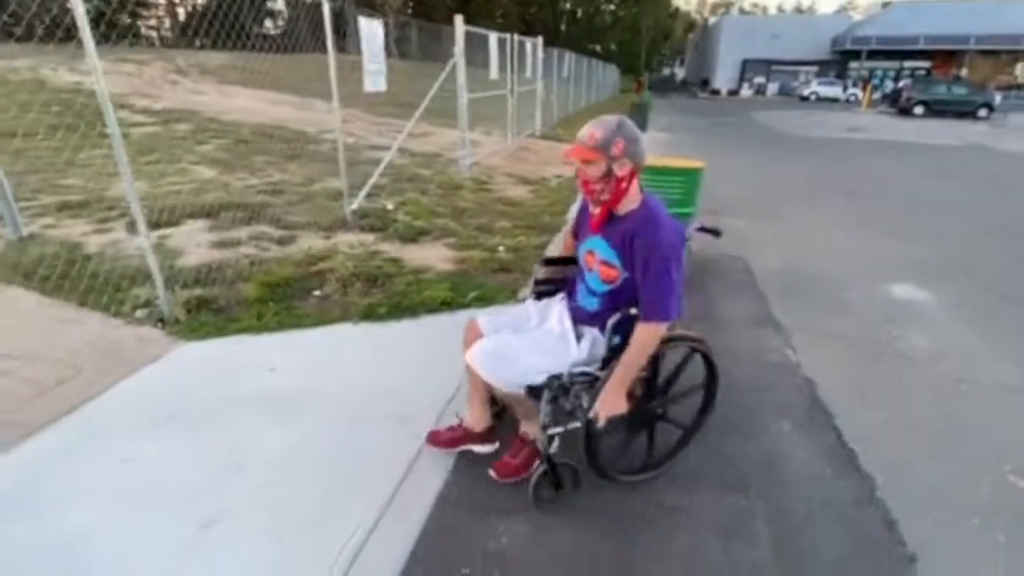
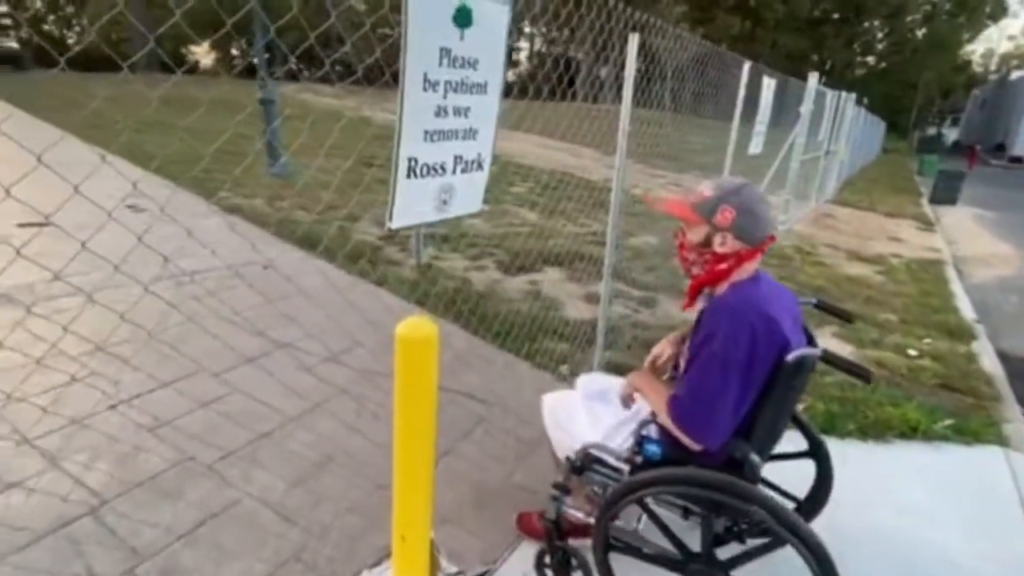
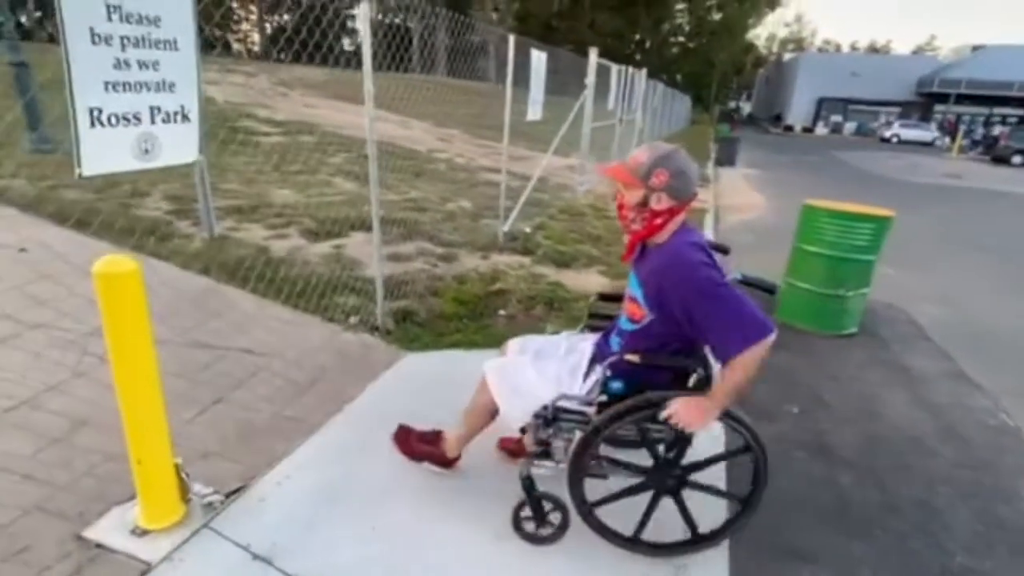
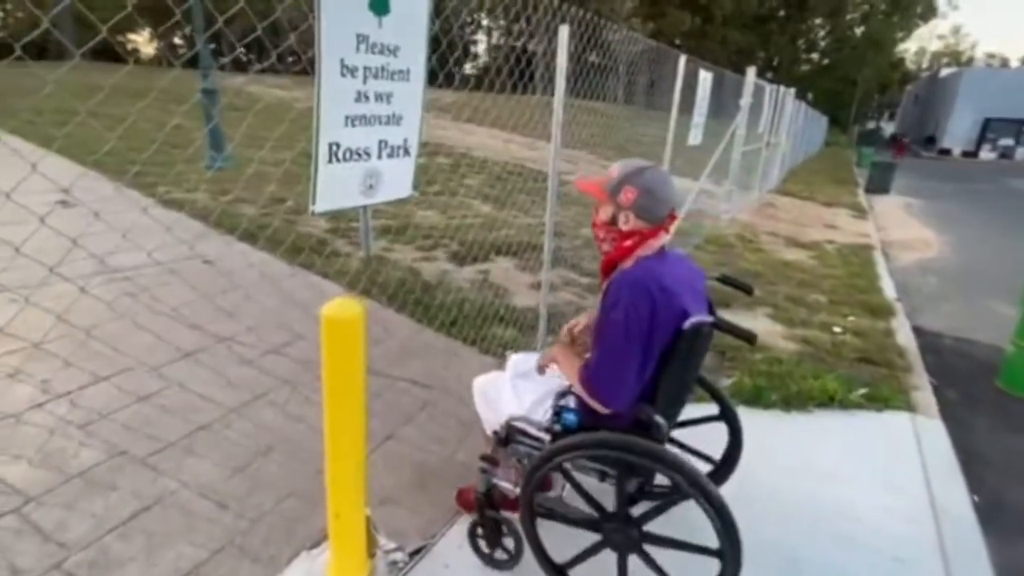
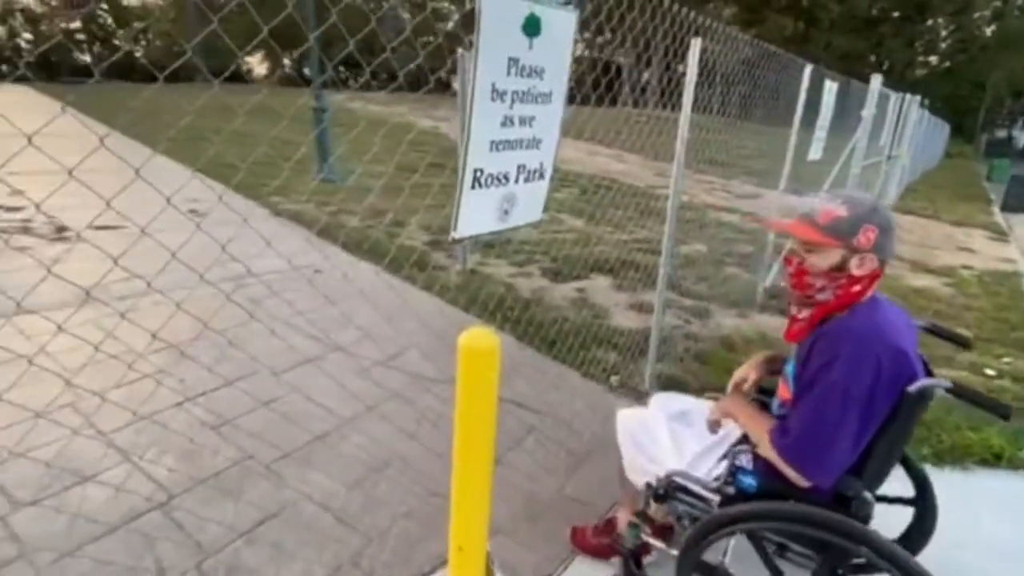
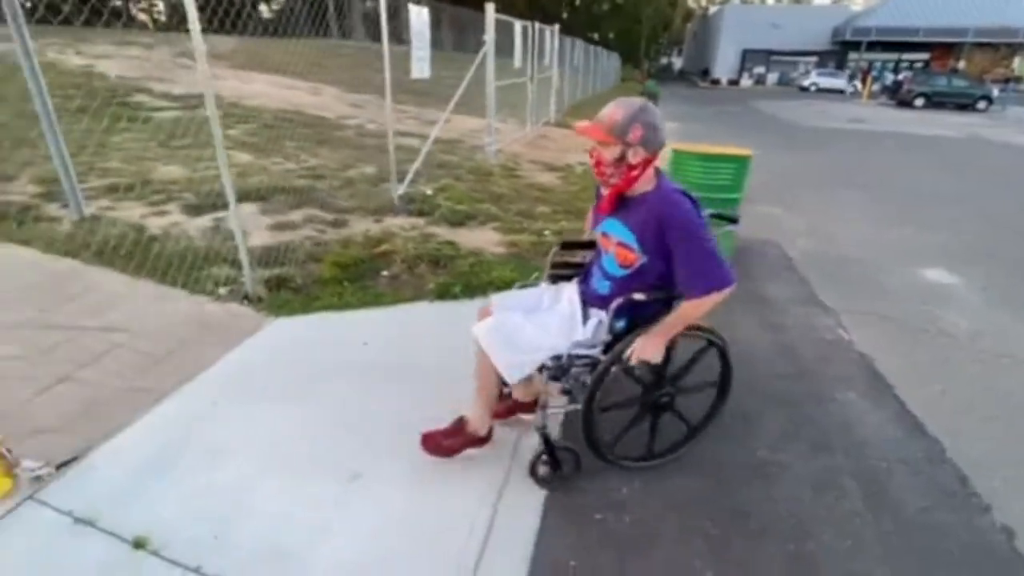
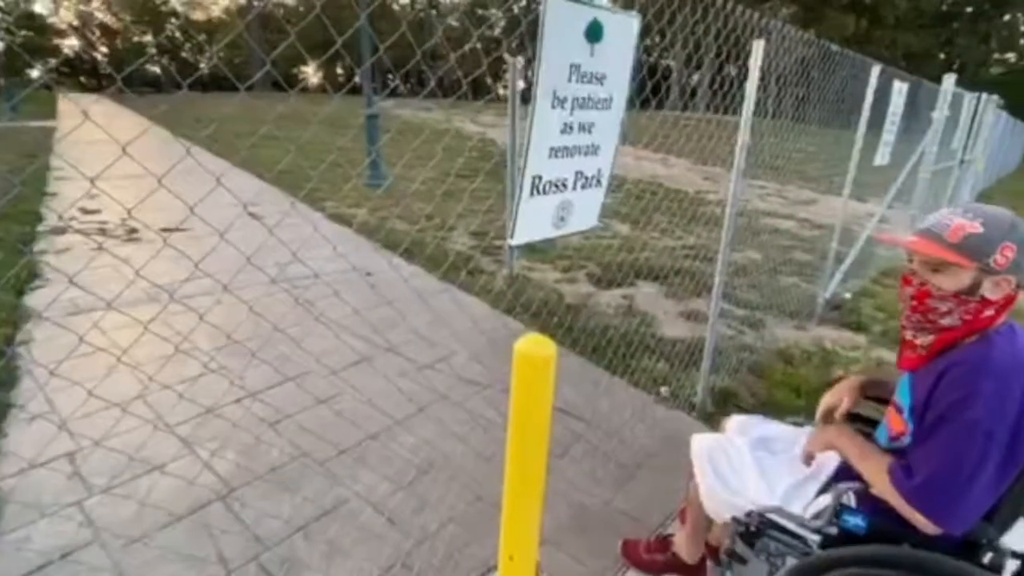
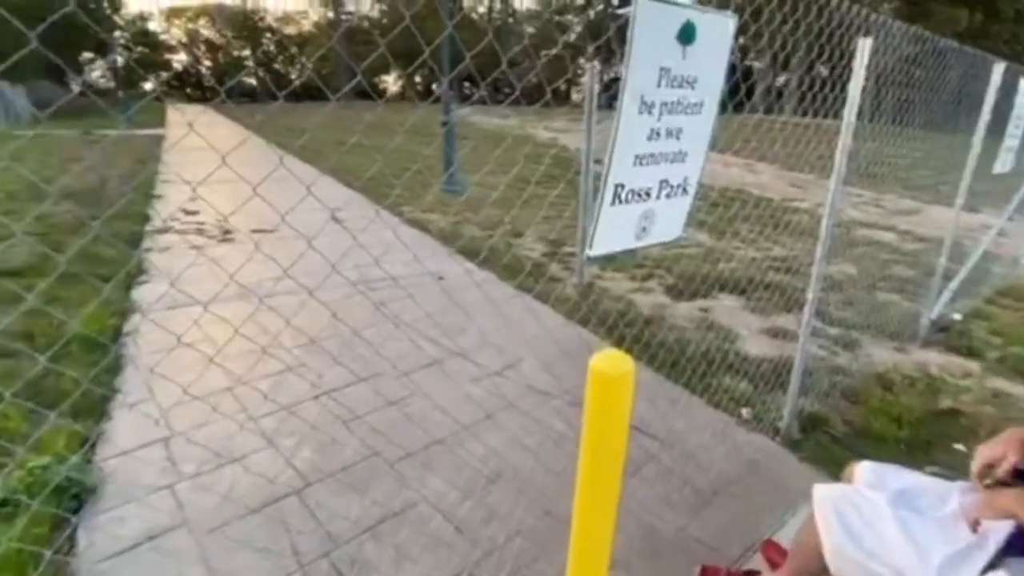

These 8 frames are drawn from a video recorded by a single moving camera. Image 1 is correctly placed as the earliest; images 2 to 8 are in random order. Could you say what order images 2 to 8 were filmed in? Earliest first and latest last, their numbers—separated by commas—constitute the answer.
6, 3, 4, 2, 5, 7, 8
